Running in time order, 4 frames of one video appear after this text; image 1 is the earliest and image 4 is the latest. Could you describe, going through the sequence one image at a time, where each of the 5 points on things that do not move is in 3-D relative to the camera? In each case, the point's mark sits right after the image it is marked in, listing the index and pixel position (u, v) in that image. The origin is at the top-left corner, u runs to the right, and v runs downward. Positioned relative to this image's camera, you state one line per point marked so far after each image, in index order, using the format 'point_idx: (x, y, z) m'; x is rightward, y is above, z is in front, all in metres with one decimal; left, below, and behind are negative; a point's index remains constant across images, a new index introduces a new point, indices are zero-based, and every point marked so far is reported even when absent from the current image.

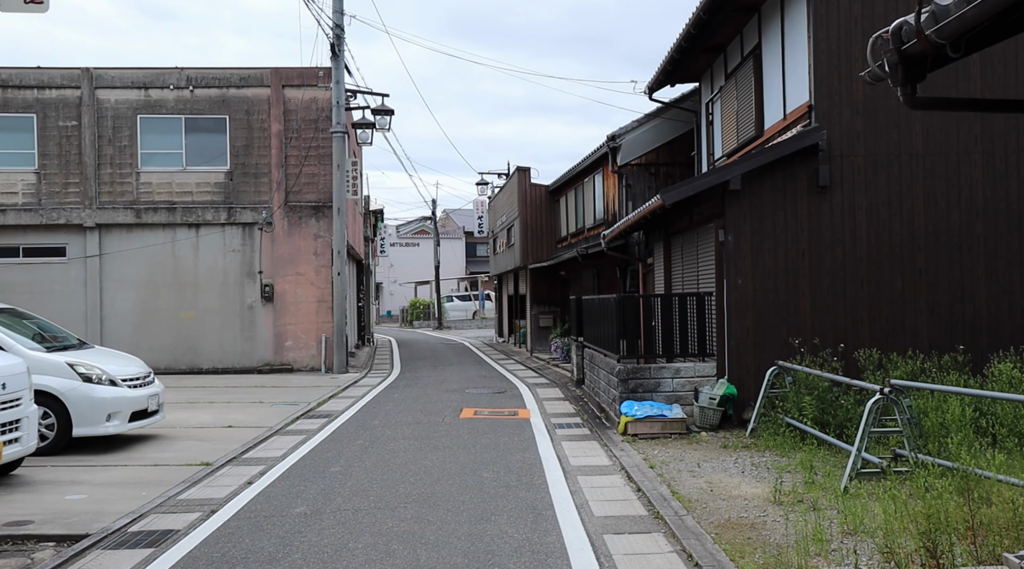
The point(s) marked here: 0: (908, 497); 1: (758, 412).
0: (+2.6, -1.4, +5.1) m
1: (+2.6, -1.3, +8.2) m
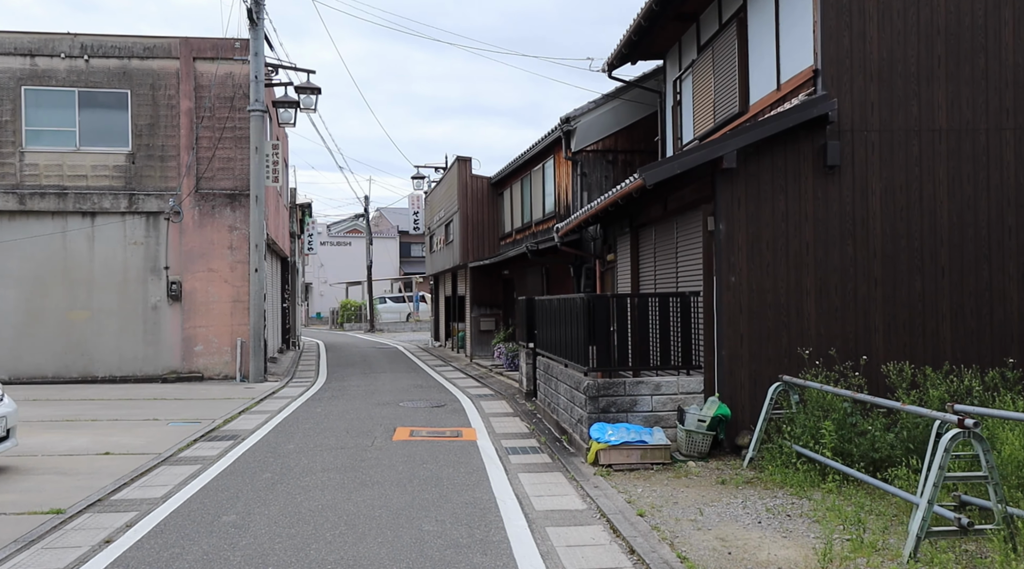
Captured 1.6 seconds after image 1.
0: (+2.4, -1.4, +3.7) m
1: (+2.1, -1.3, +6.7) m
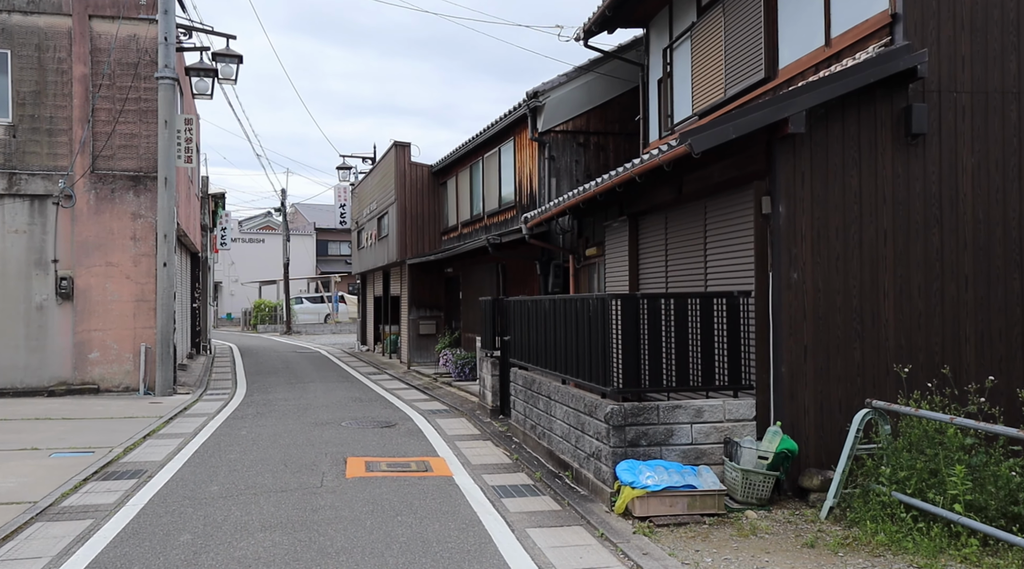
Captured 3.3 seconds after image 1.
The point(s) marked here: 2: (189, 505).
0: (+2.8, -1.4, +2.3) m
1: (+2.2, -1.3, +5.2) m
2: (-2.7, -1.8, +6.4) m
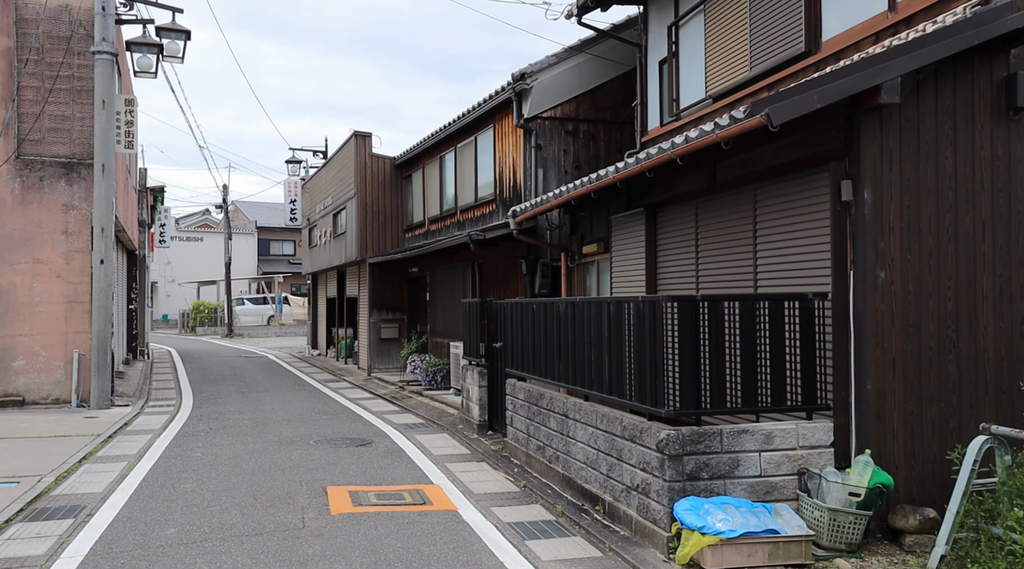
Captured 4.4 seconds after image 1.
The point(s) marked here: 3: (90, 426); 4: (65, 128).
0: (+3.3, -1.4, +1.4) m
1: (+2.5, -1.3, +4.4) m
2: (-2.5, -1.8, +5.2) m
3: (-5.8, -2.0, +10.6) m
4: (-7.0, +2.5, +12.1) m
